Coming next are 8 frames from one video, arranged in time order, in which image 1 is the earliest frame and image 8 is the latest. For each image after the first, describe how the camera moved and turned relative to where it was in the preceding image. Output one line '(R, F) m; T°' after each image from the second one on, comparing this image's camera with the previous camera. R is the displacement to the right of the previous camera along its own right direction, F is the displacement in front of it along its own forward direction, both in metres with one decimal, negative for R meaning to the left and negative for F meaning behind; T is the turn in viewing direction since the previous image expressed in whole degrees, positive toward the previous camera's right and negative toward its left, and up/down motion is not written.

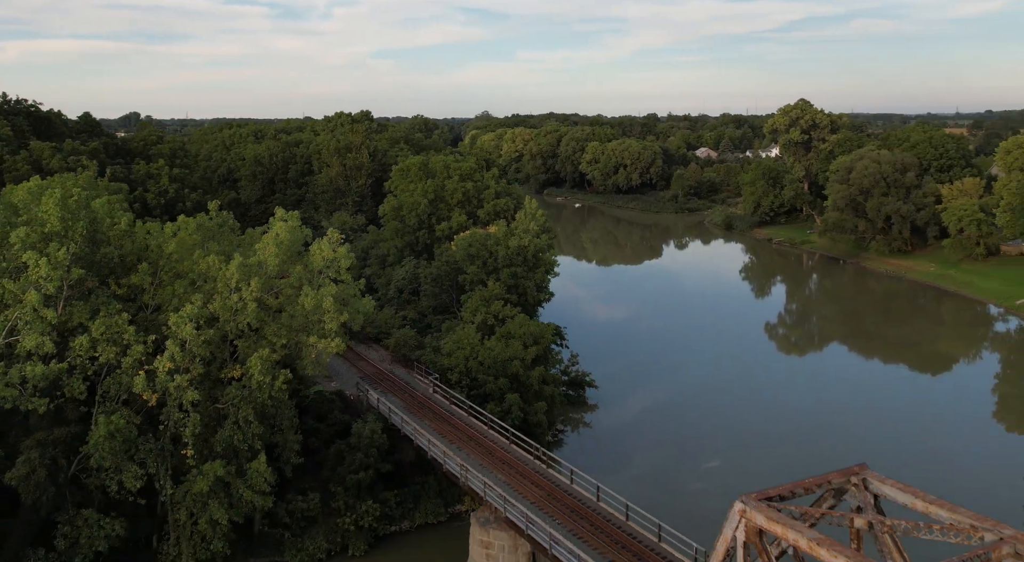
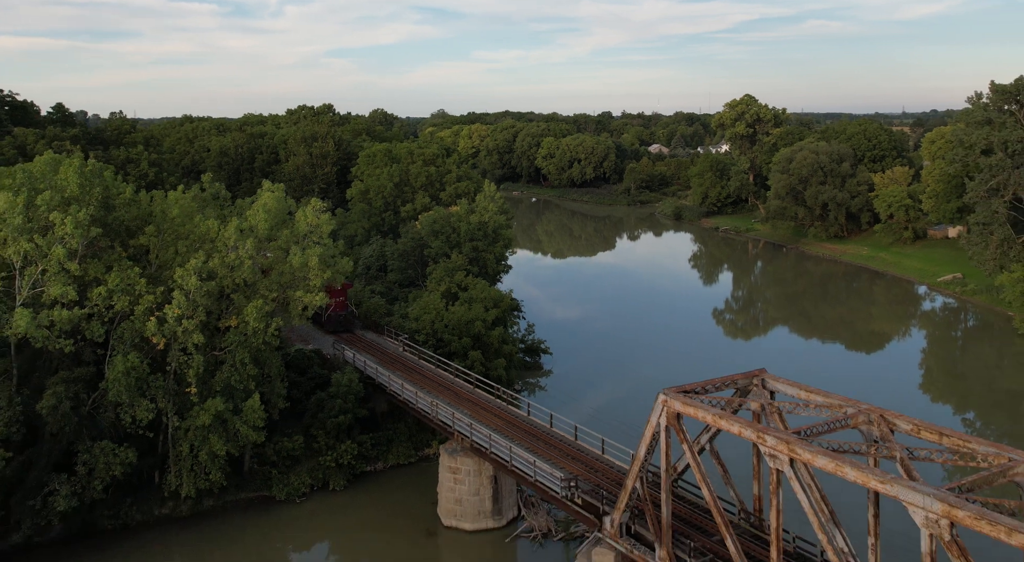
(-0.2, -3.3) m; +3°
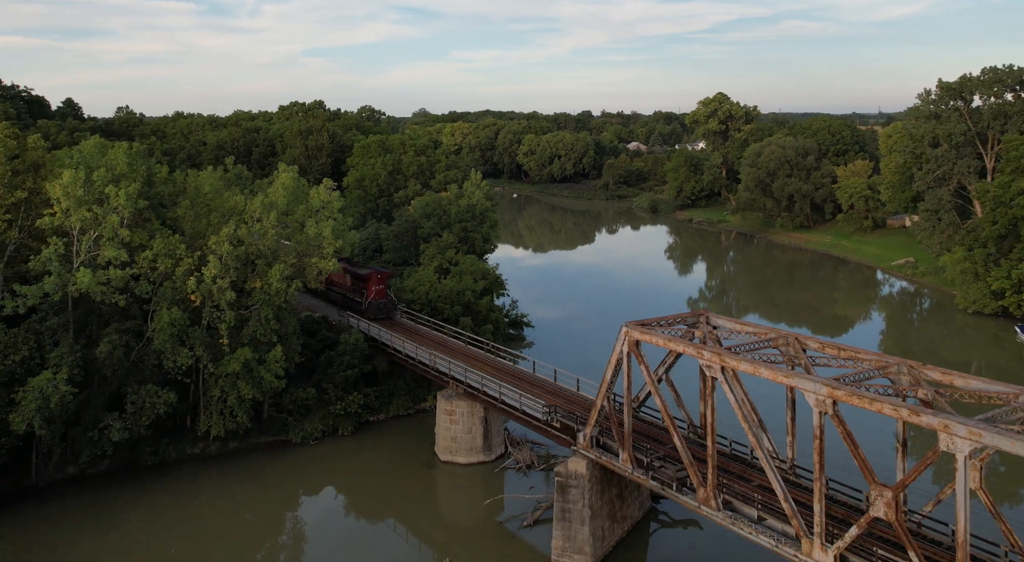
(-0.2, -4.0) m; +1°
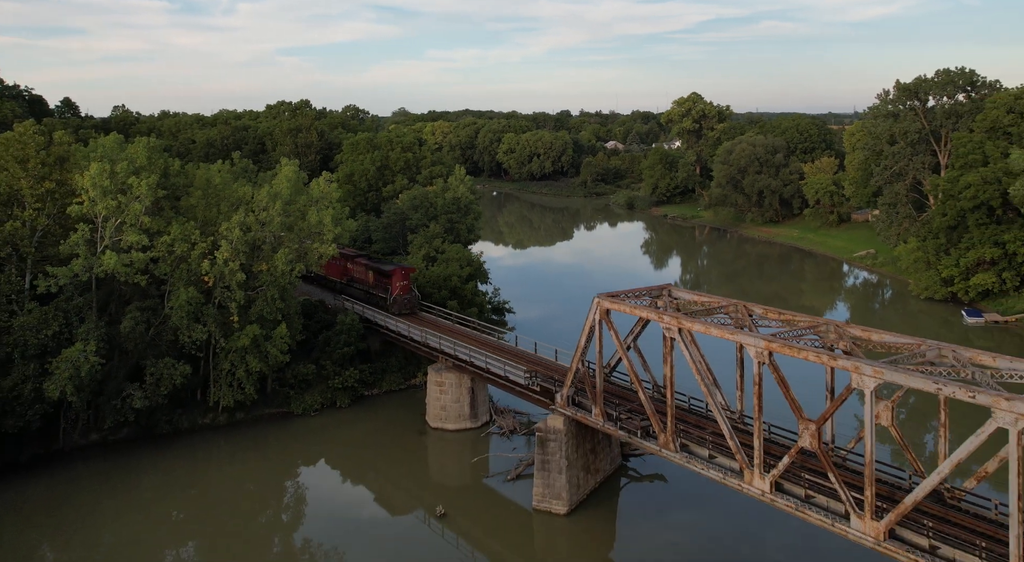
(-0.2, -3.0) m; +1°
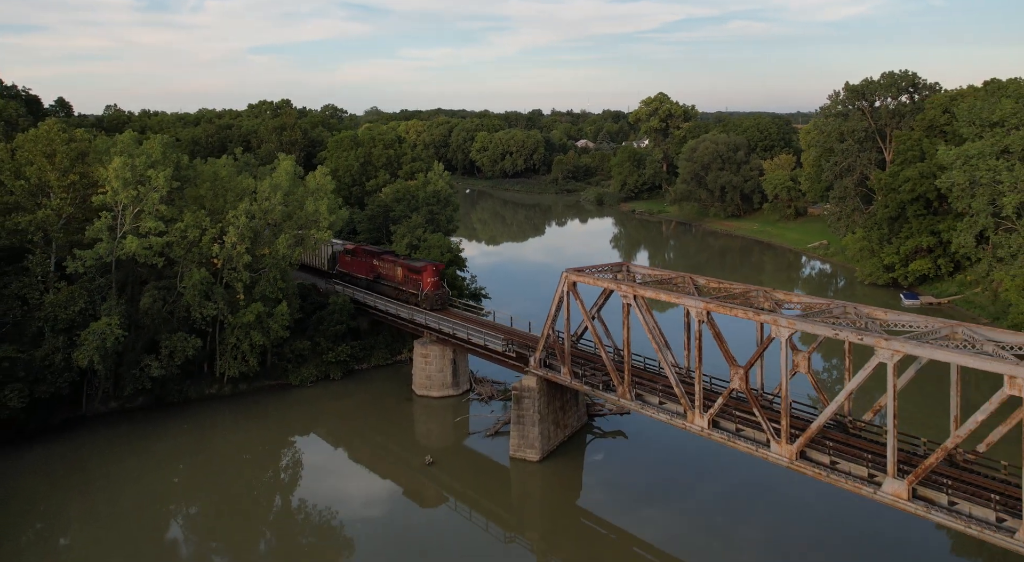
(-0.2, -3.8) m; +2°
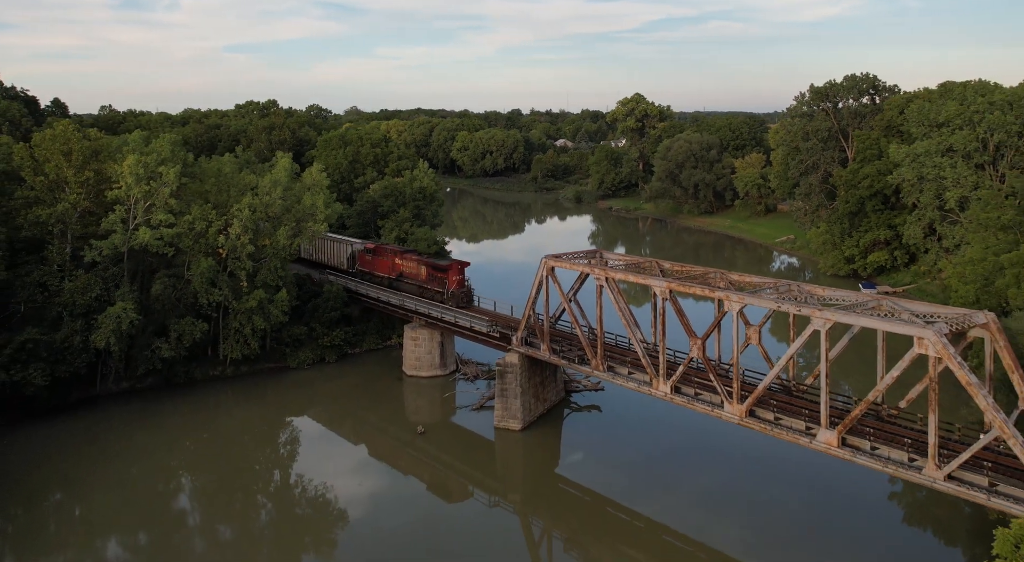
(-0.2, -2.9) m; +1°
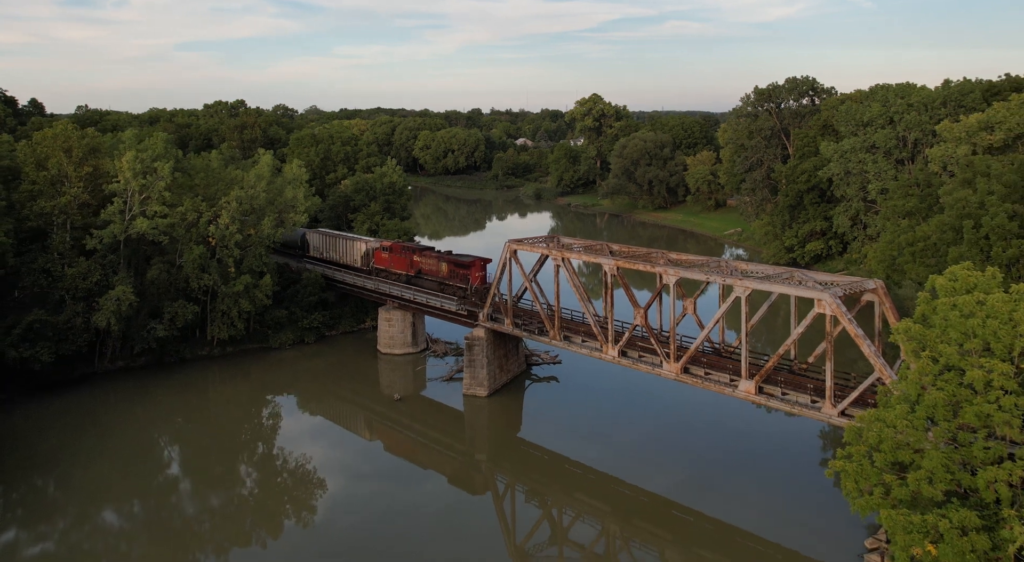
(-0.2, -3.8) m; +3°
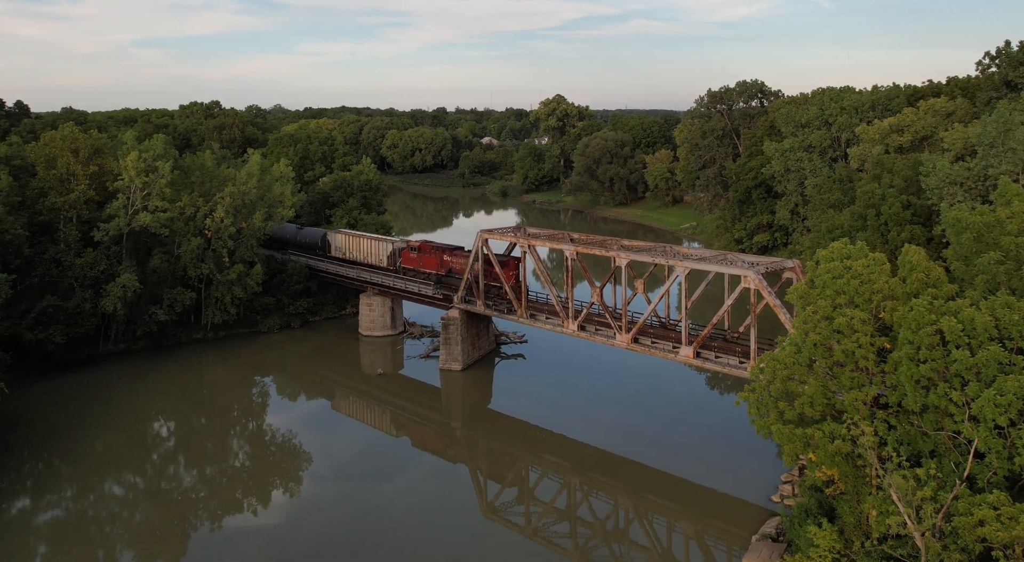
(-0.3, -4.2) m; +2°
